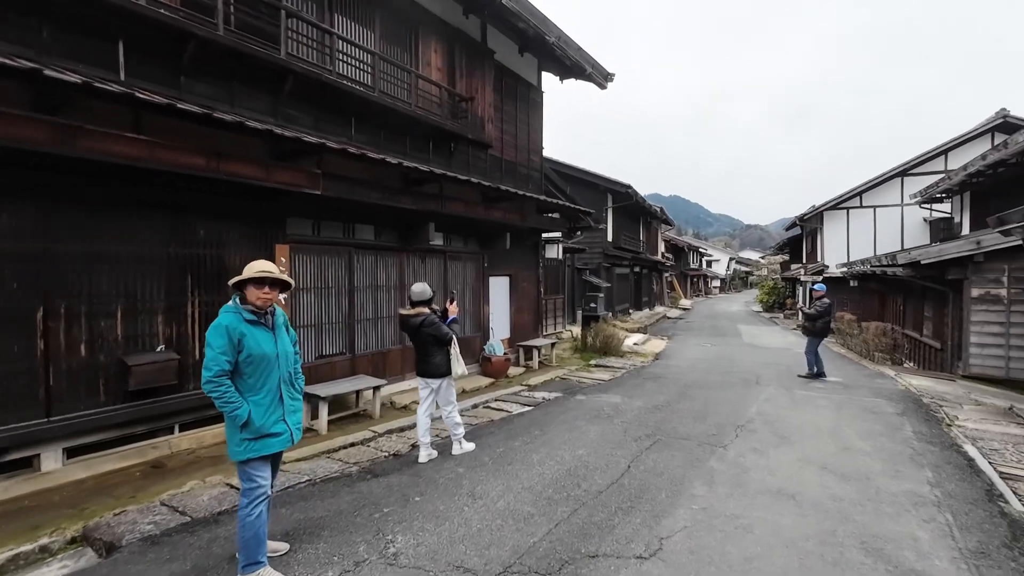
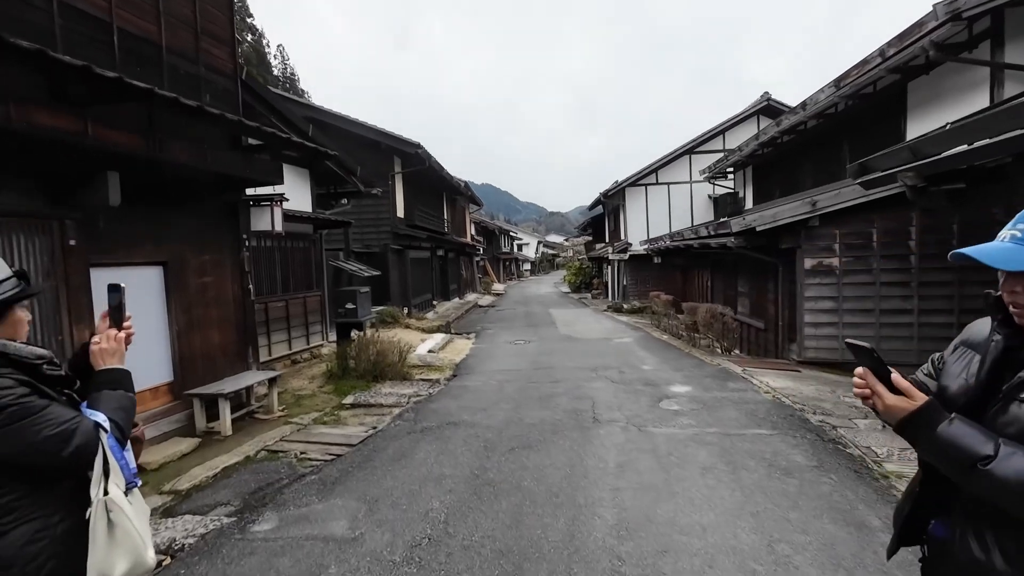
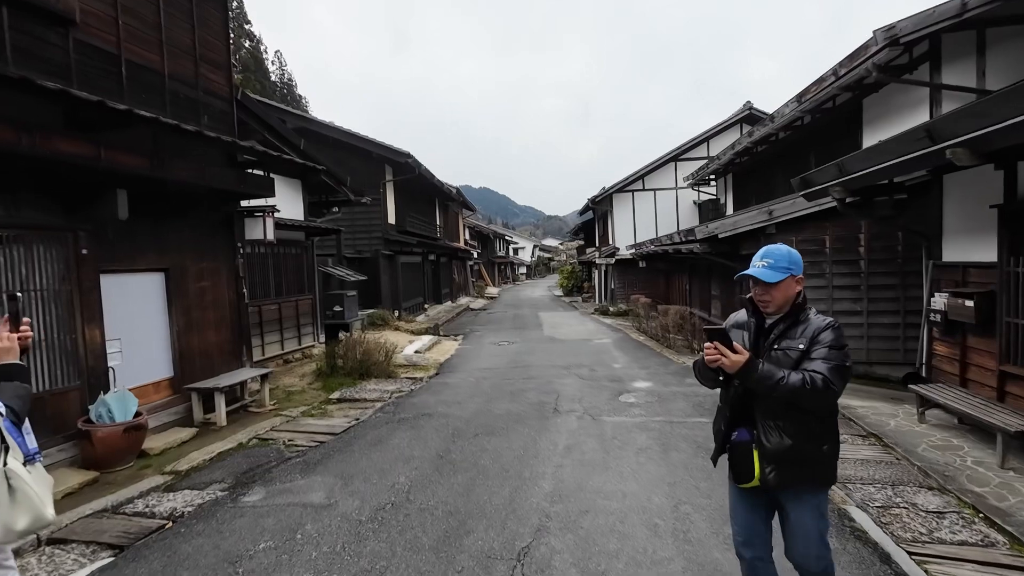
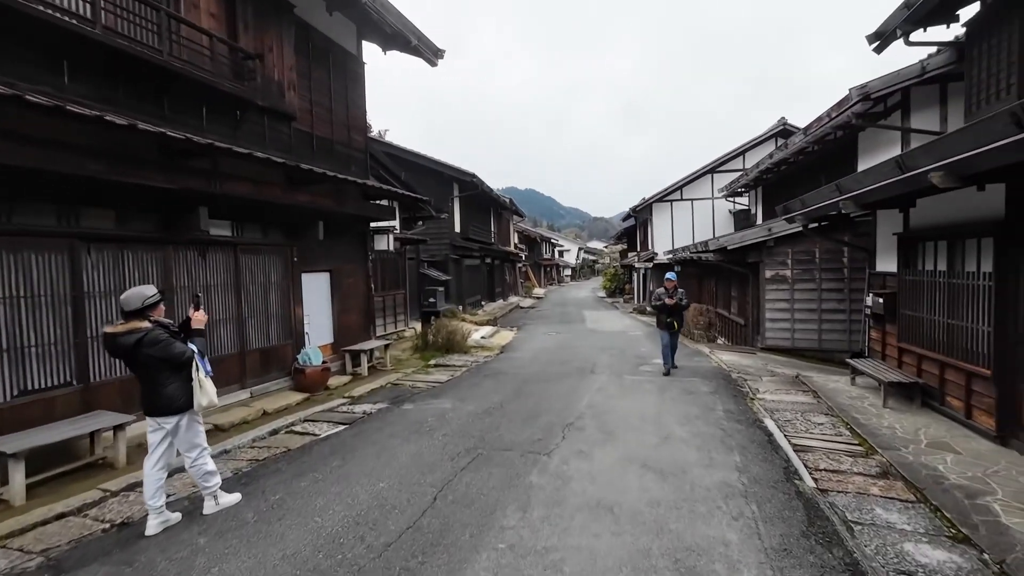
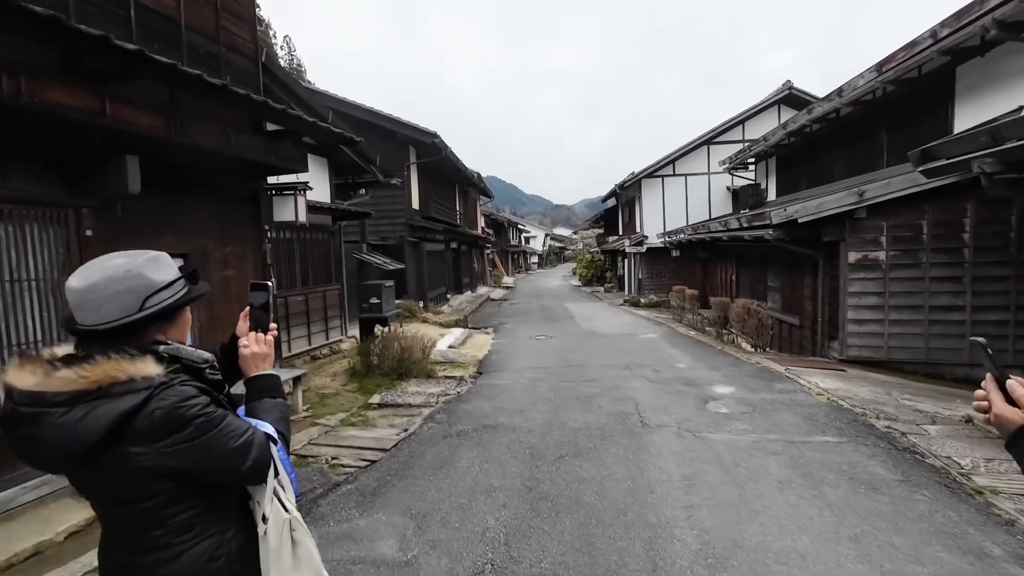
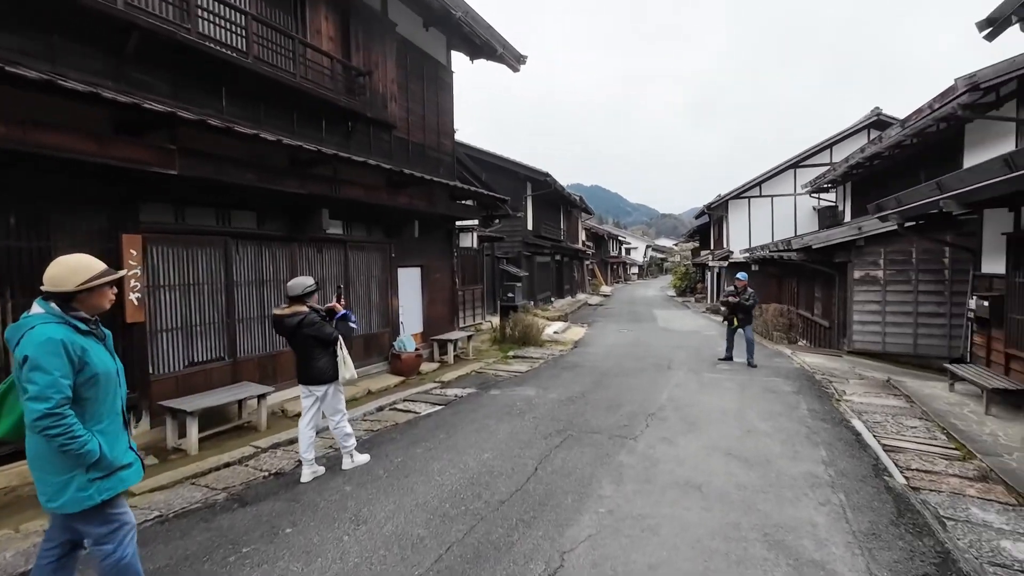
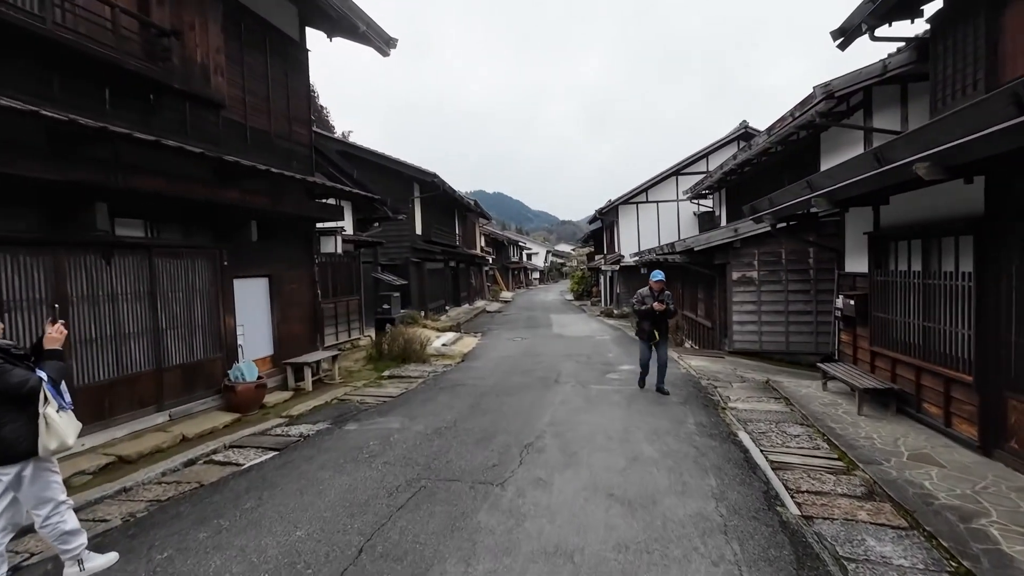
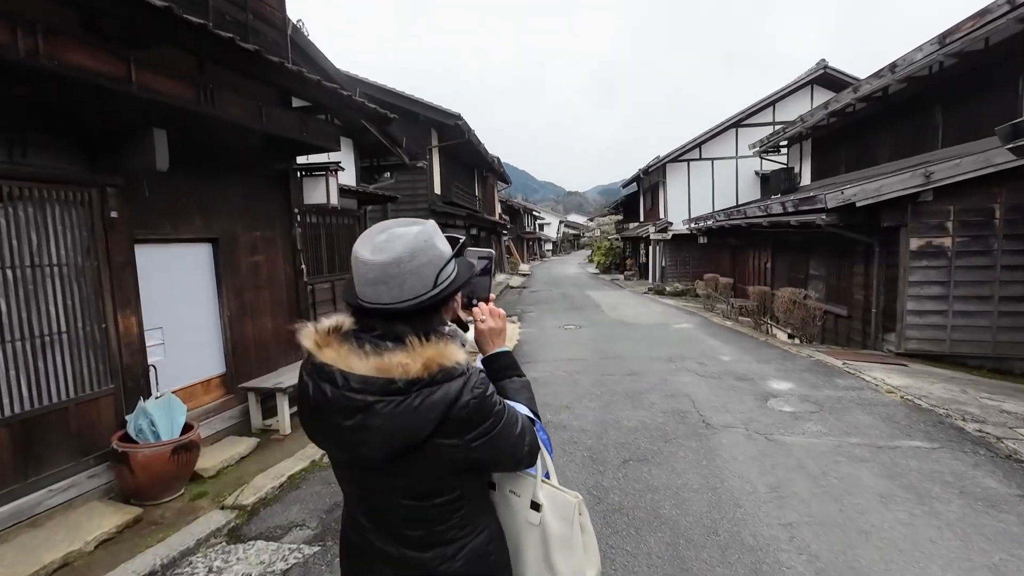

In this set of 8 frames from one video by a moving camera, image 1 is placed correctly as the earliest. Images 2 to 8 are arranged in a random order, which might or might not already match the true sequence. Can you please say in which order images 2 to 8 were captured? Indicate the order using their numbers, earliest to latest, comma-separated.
6, 4, 7, 3, 2, 5, 8
